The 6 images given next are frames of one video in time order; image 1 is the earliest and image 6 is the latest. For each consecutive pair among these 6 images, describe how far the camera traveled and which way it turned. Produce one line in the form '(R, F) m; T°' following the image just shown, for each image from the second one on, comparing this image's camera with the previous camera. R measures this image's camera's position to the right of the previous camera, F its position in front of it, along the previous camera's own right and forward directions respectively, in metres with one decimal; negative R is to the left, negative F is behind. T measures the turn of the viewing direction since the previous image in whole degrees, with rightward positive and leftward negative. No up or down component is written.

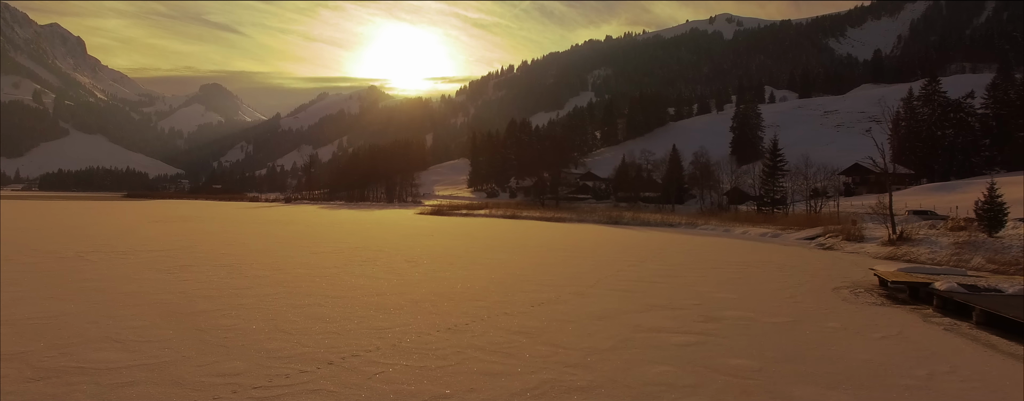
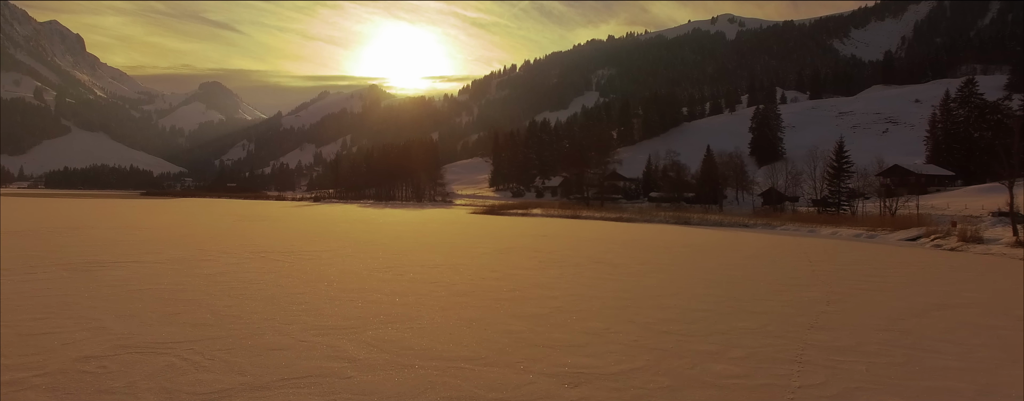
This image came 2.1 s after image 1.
(-4.6, -0.1) m; 0°
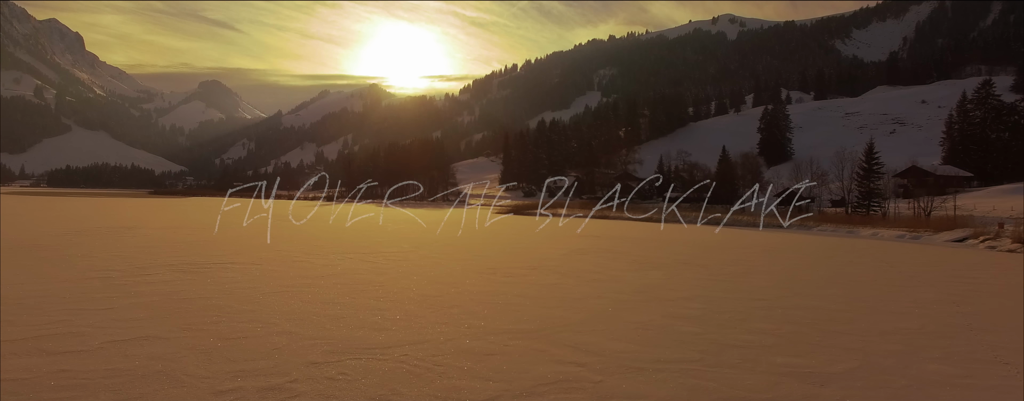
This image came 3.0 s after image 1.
(-2.2, -0.1) m; 0°
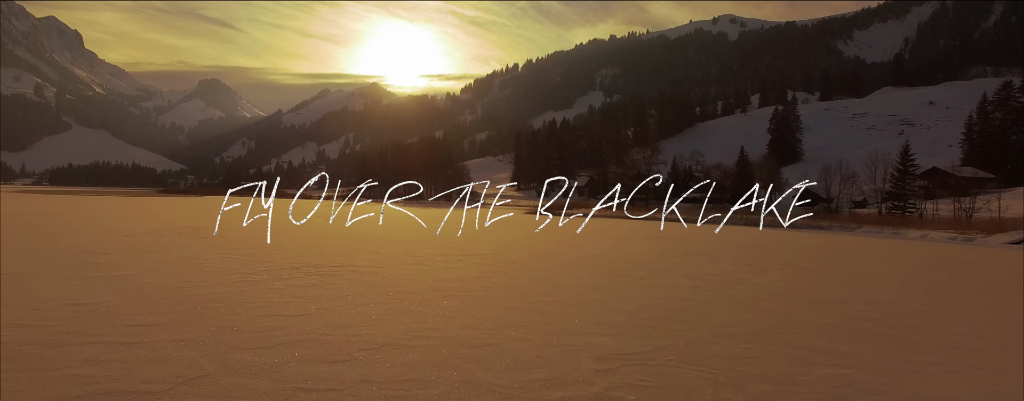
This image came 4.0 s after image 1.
(-2.6, -0.1) m; 0°
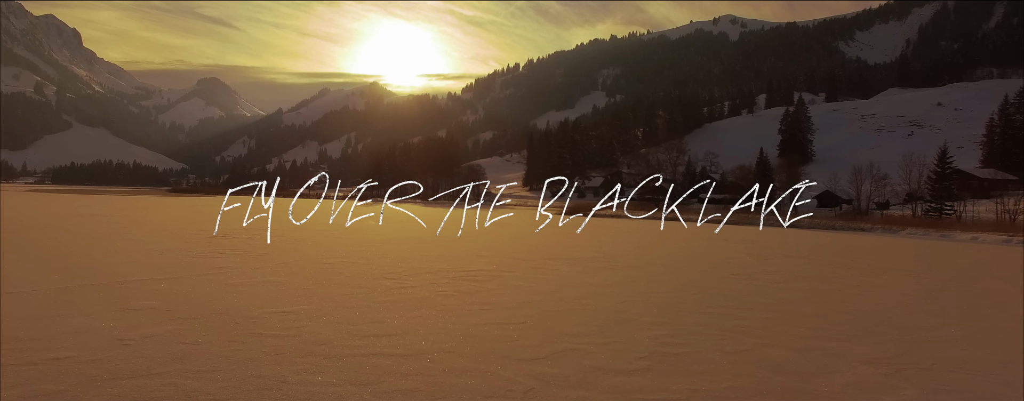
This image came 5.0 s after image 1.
(-2.8, -0.1) m; 0°
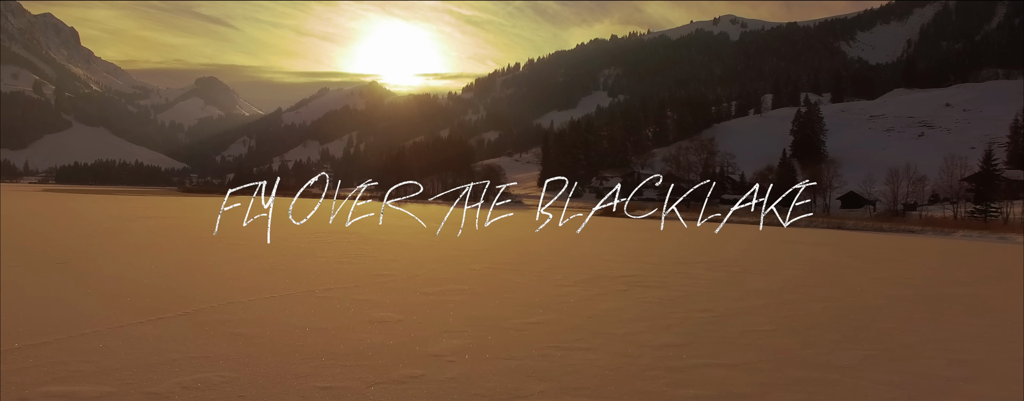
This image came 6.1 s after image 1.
(-3.4, -0.1) m; 0°
